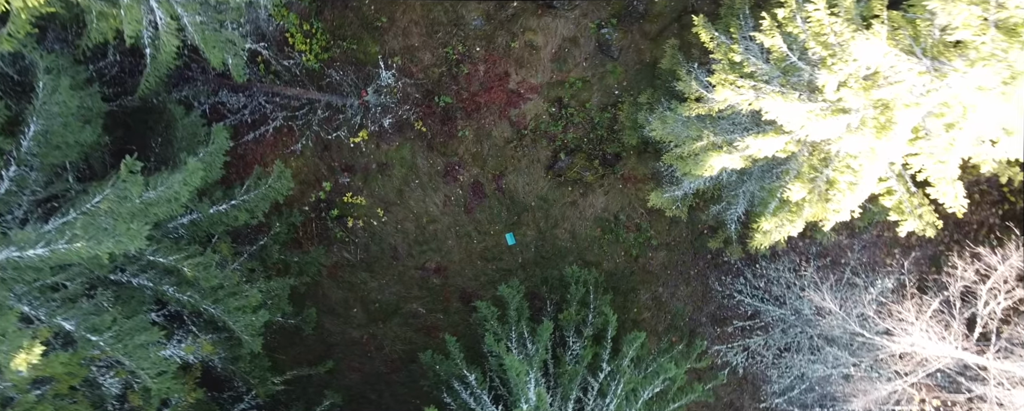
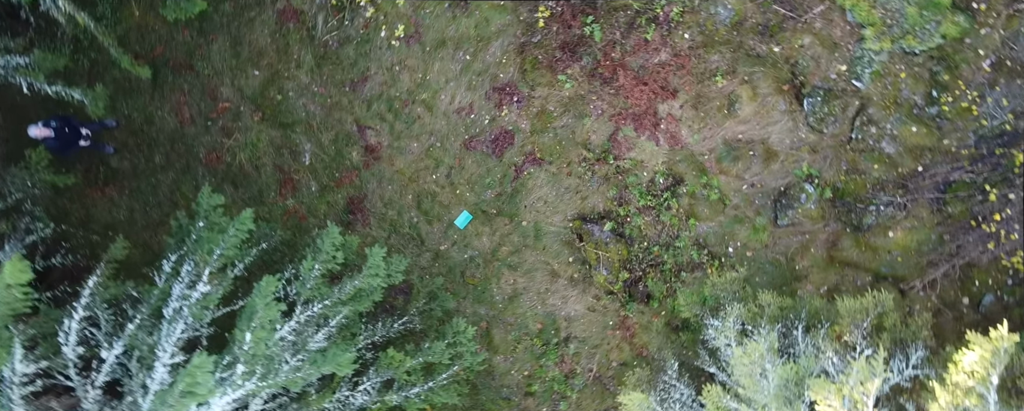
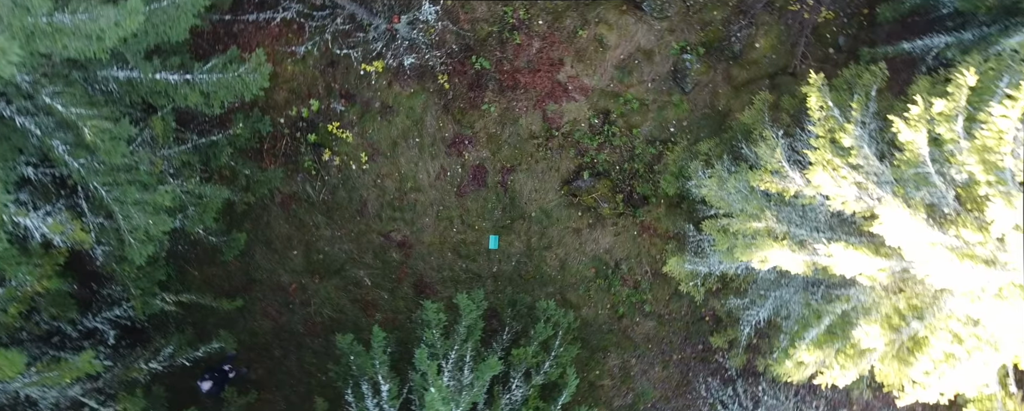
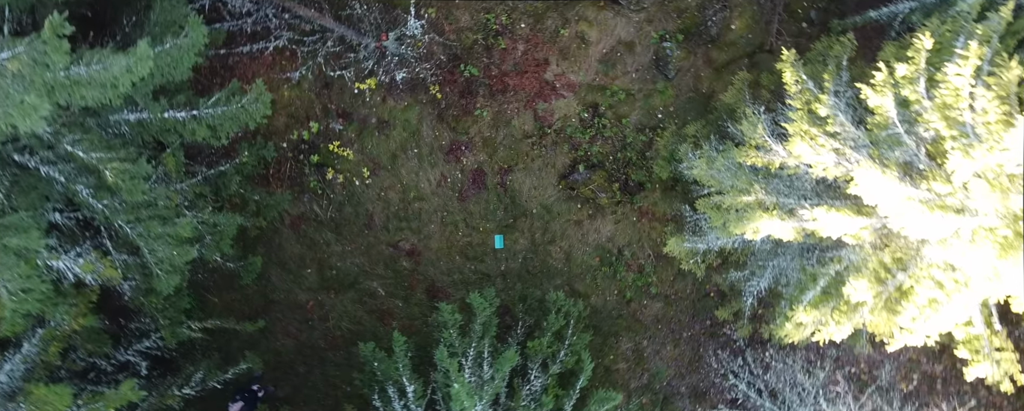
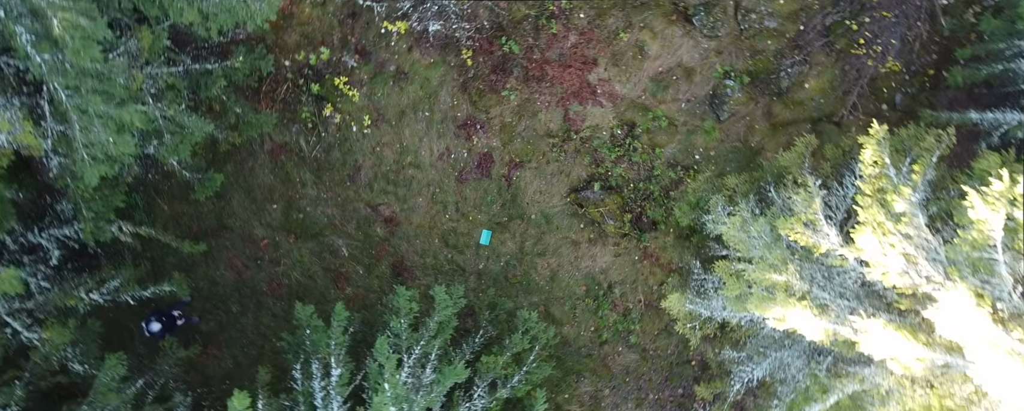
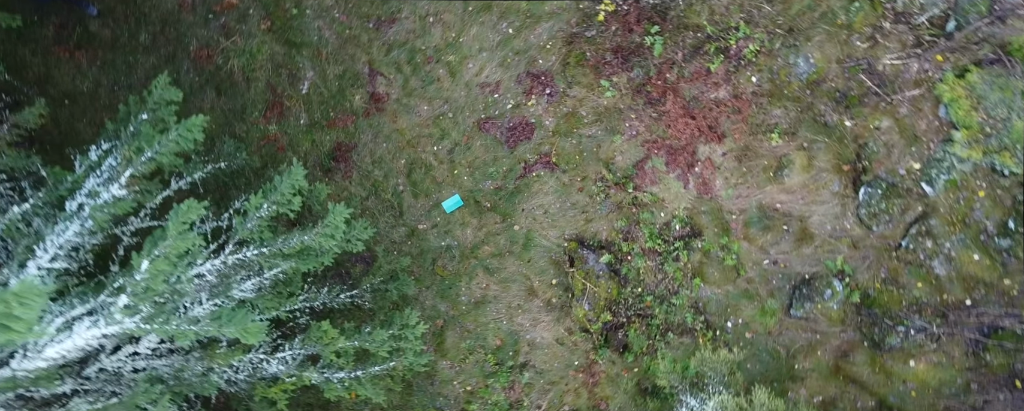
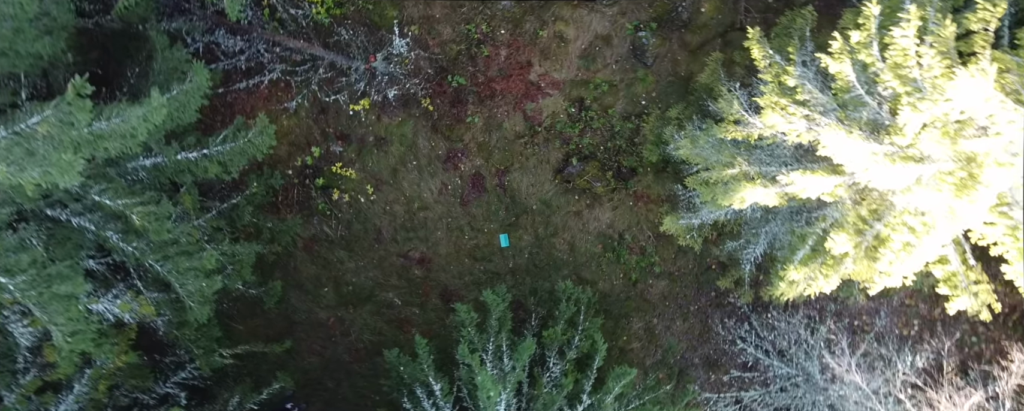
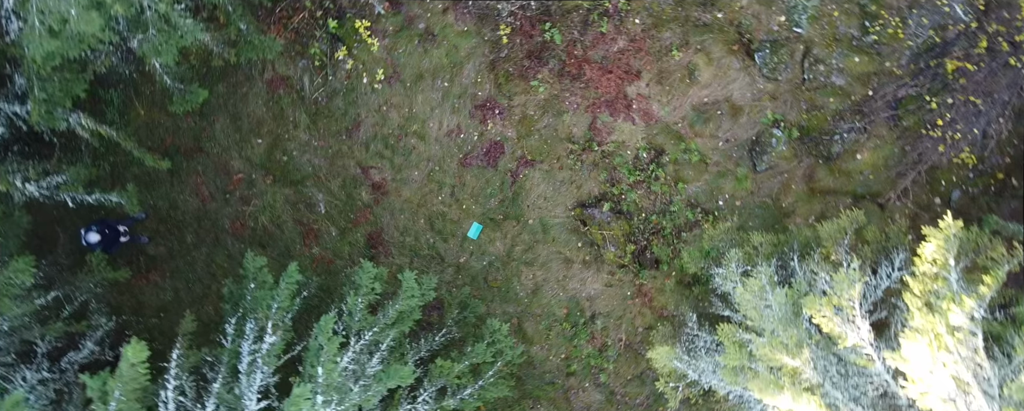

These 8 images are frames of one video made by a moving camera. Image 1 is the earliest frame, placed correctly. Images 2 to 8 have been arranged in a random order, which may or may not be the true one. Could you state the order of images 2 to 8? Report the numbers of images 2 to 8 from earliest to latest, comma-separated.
7, 4, 3, 5, 8, 2, 6
